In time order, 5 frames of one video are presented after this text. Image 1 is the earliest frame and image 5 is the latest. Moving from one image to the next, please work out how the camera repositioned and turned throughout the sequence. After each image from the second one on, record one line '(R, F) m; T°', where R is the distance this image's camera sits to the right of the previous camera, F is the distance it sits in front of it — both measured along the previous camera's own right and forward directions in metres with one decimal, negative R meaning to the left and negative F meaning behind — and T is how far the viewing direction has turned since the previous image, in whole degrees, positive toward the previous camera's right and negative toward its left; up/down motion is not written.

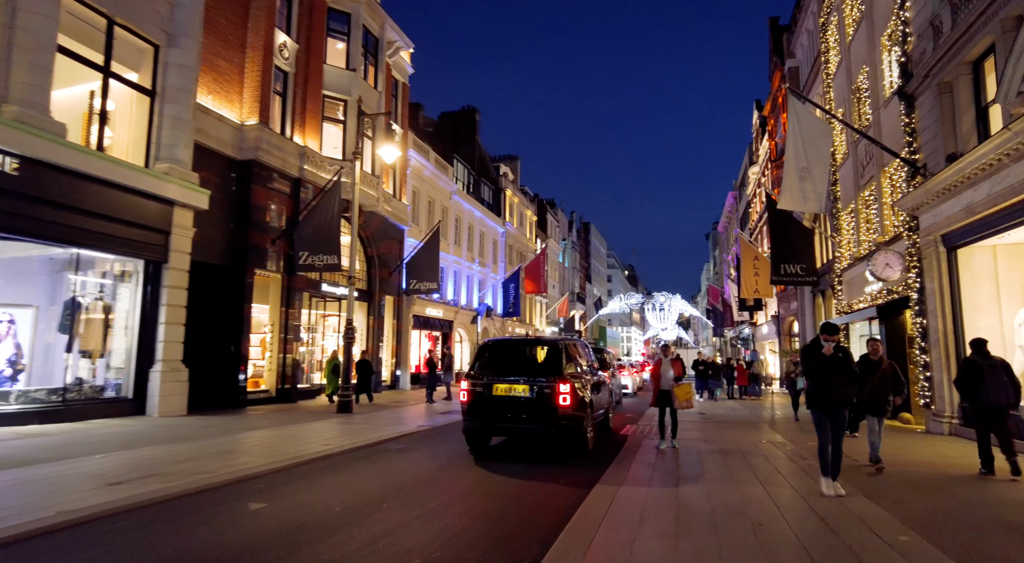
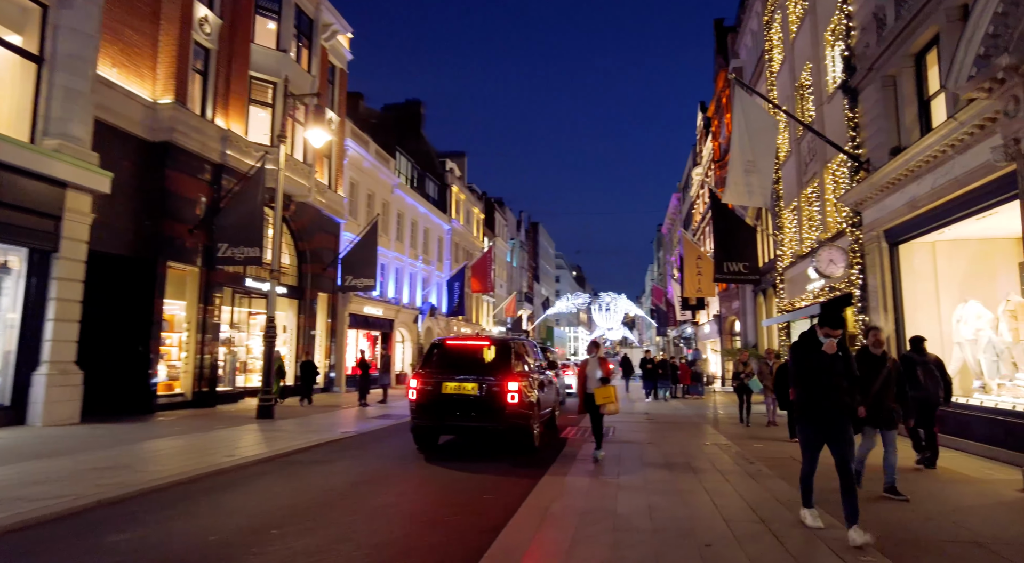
(+0.3, +0.8) m; +5°
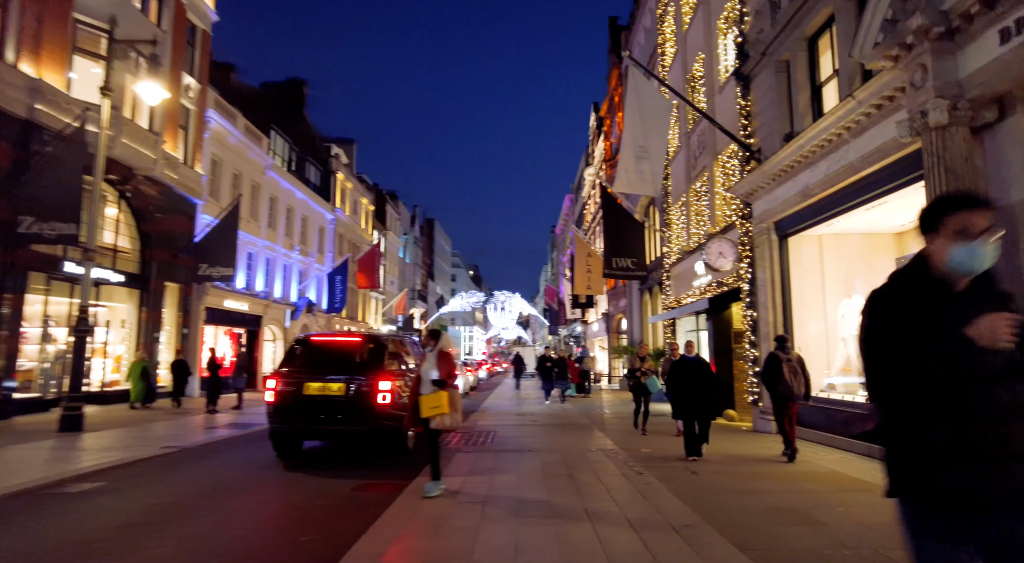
(+0.5, +1.4) m; +10°
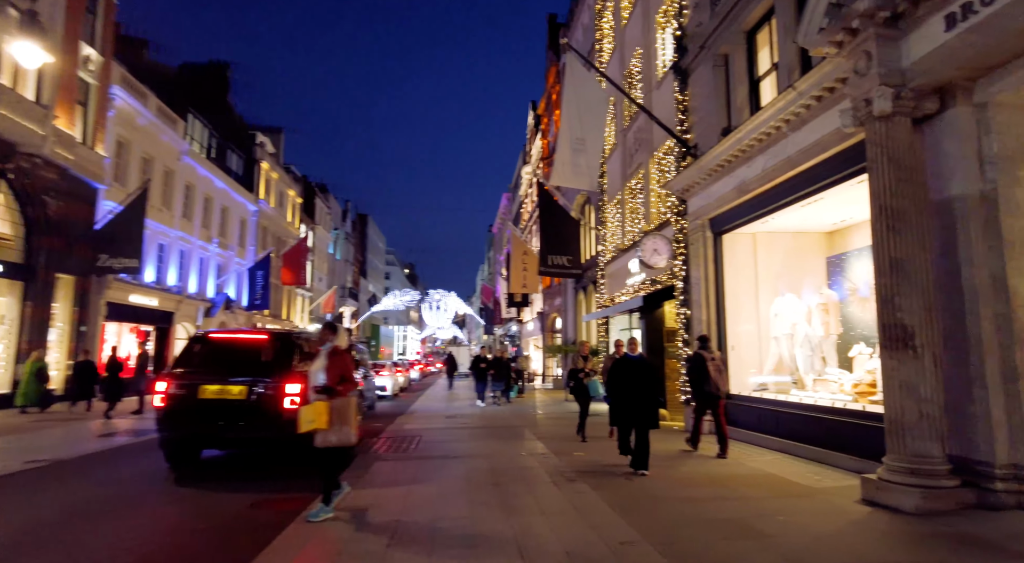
(+0.1, +0.6) m; +6°
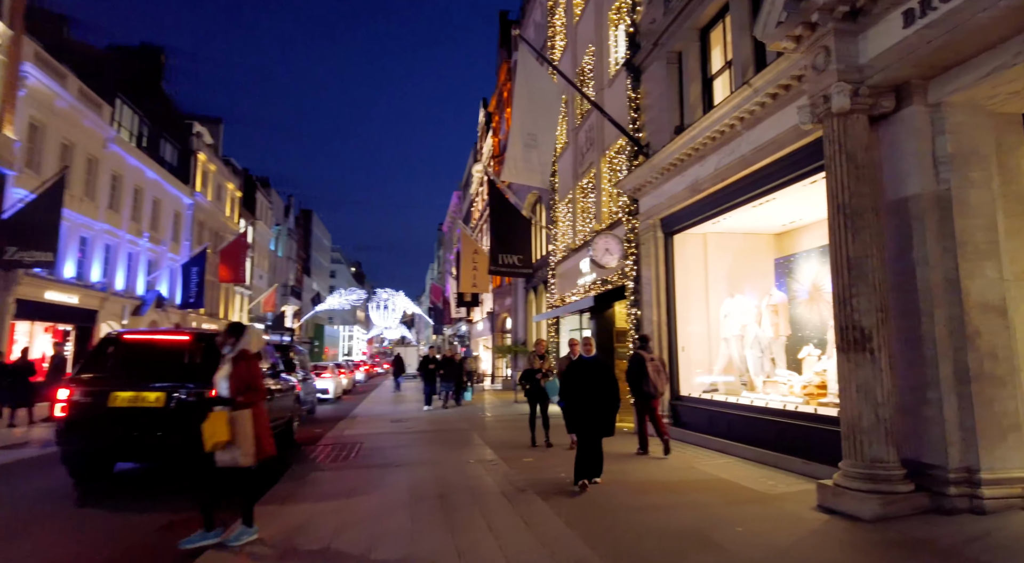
(0.0, +0.4) m; +5°
